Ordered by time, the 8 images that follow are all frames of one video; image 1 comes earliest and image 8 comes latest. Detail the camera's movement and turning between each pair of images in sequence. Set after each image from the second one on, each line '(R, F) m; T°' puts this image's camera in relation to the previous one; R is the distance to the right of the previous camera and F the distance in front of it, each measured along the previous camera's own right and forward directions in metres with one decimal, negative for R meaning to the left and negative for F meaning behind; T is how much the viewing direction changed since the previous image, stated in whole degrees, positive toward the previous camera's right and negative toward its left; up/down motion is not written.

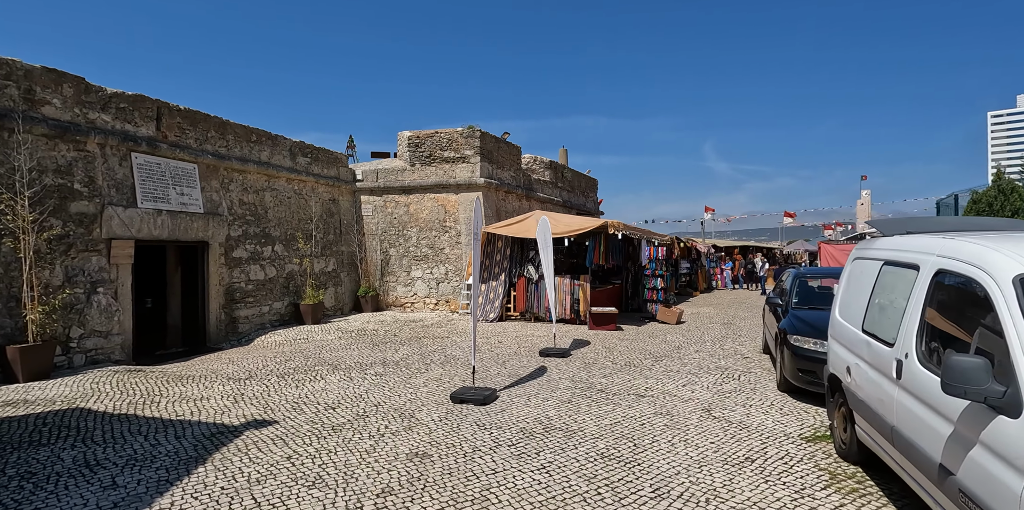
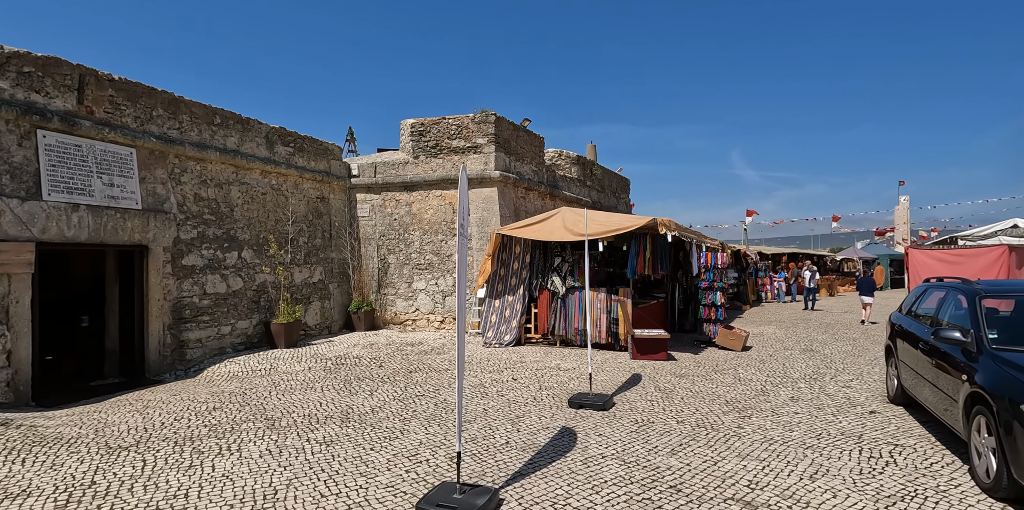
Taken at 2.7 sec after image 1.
(0.0, +1.8) m; -2°
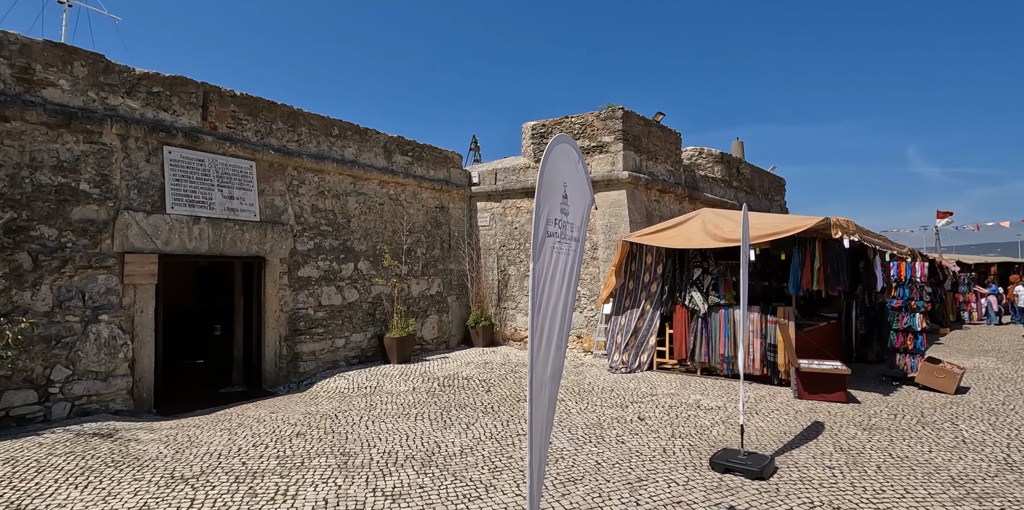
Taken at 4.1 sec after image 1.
(+0.1, +0.8) m; -13°
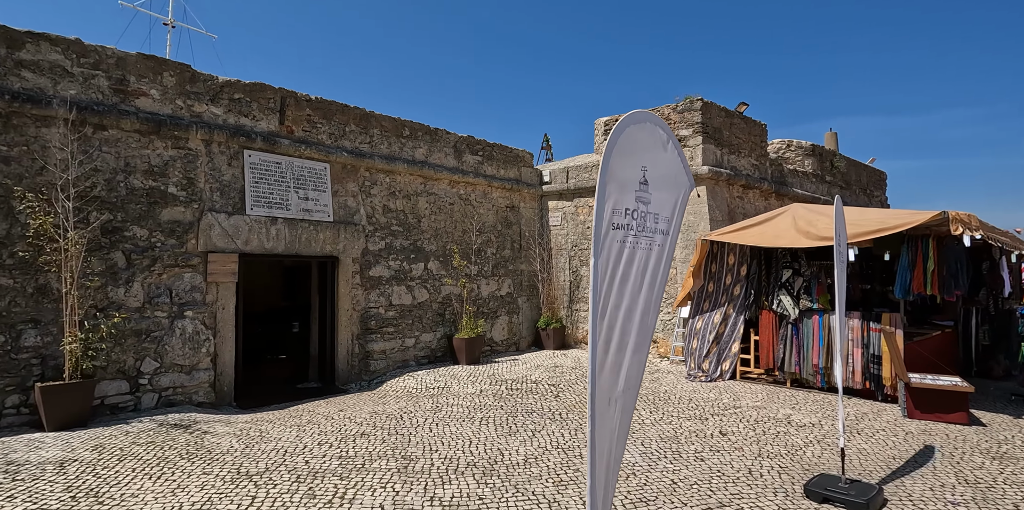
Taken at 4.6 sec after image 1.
(+0.1, +0.2) m; -7°
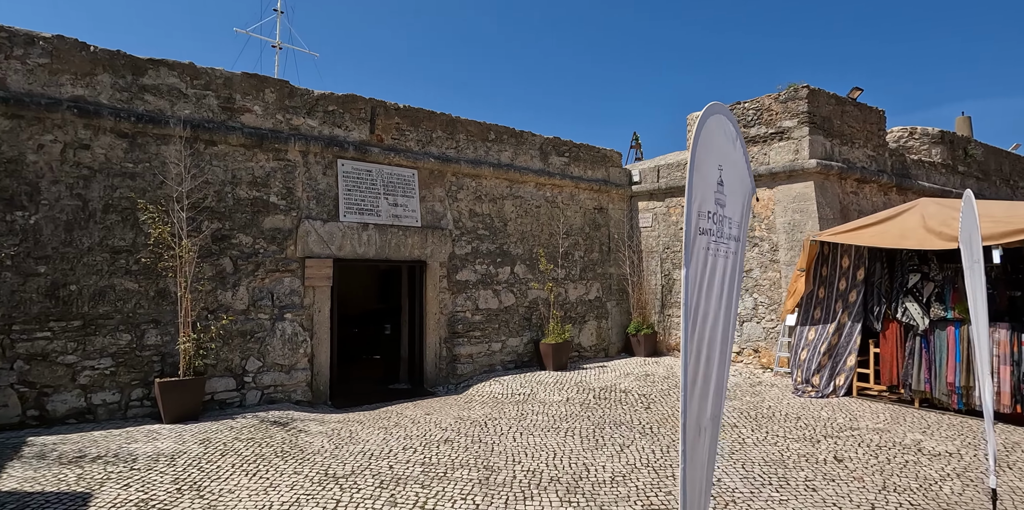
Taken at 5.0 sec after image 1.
(+0.2, +0.1) m; -10°
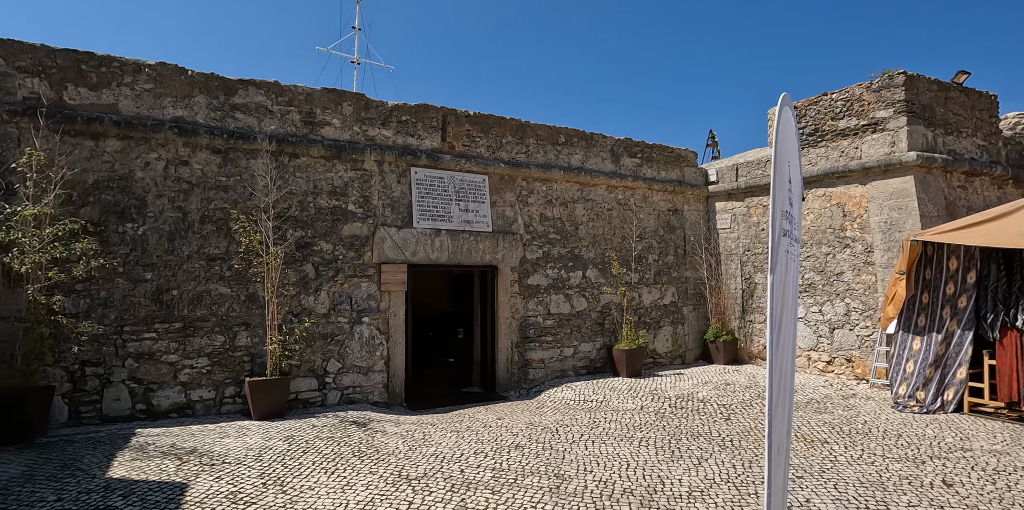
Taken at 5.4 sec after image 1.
(+0.2, 0.0) m; -8°
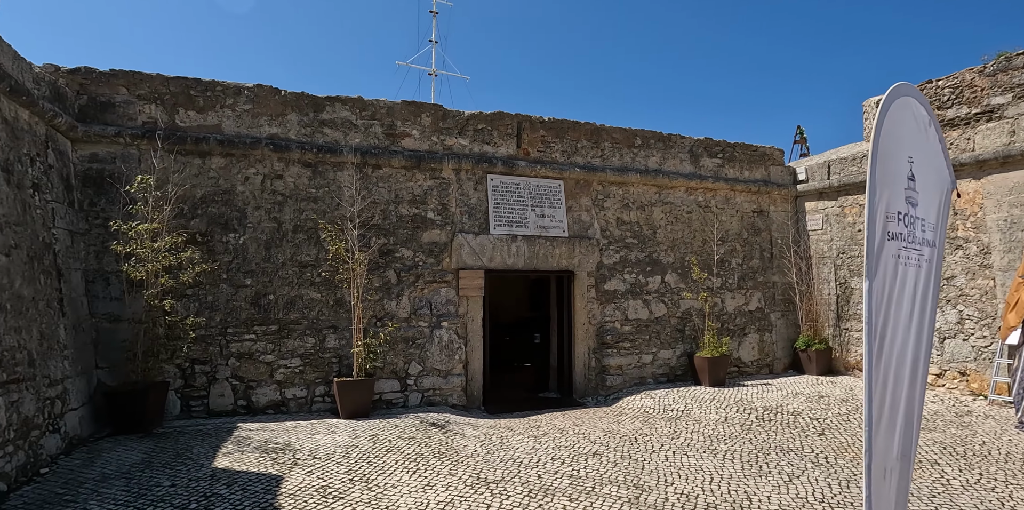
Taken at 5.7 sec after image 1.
(+0.2, 0.0) m; -9°
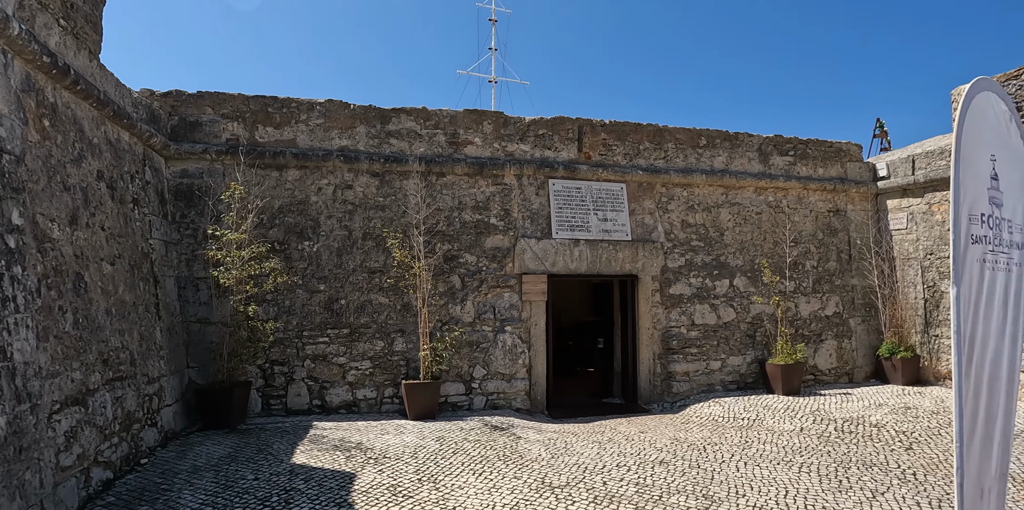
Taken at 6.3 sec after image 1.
(+0.1, 0.0) m; -7°
